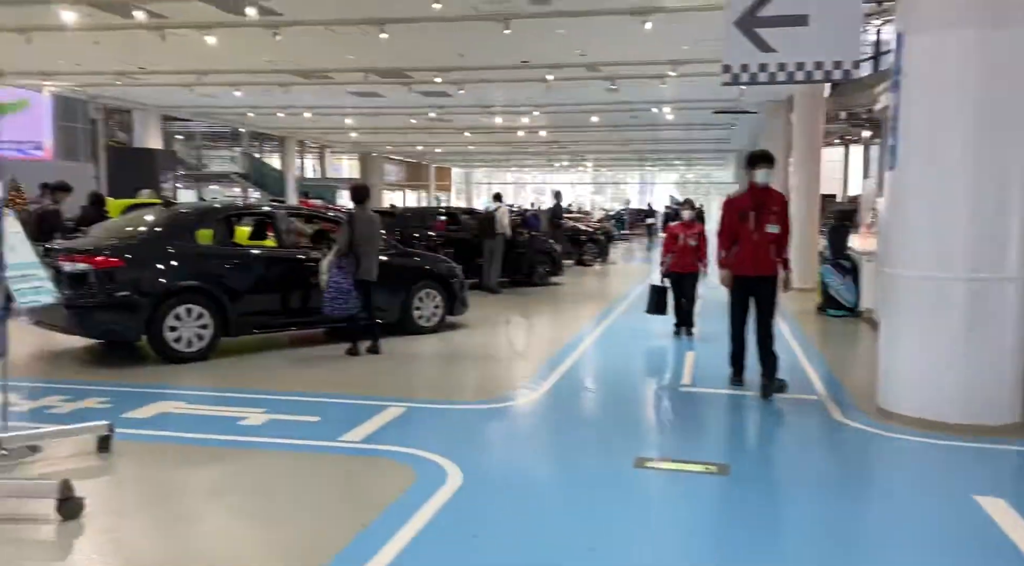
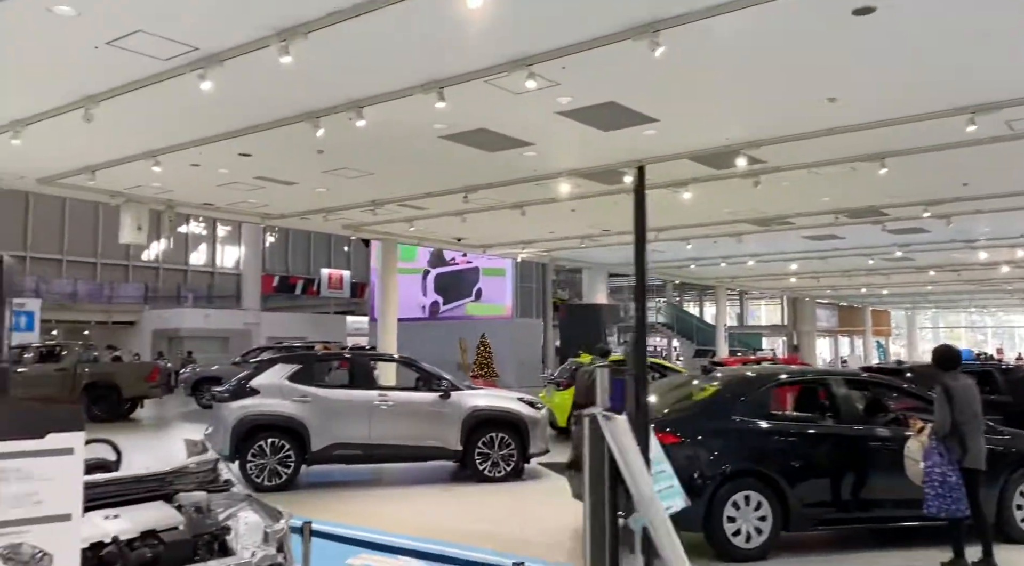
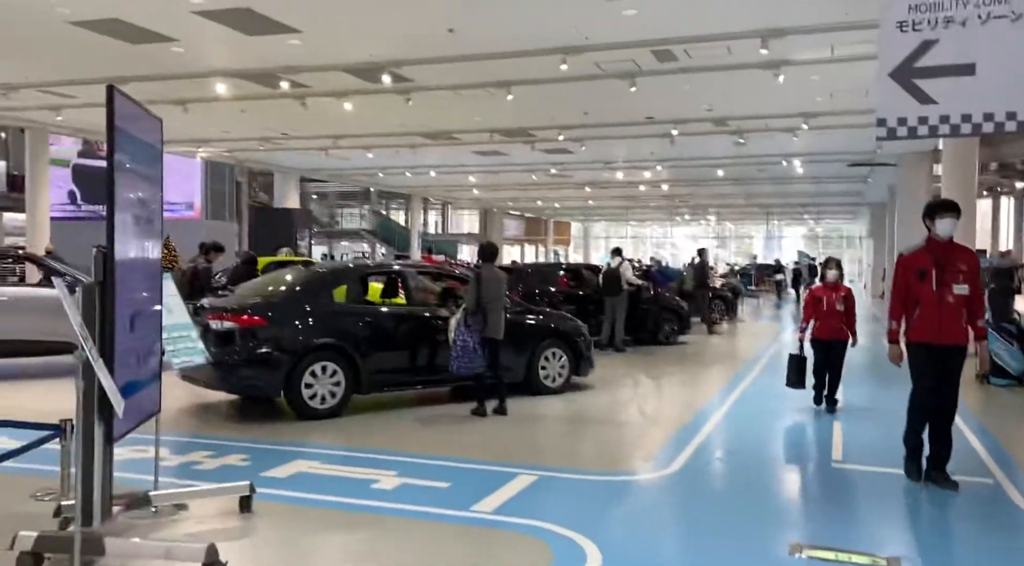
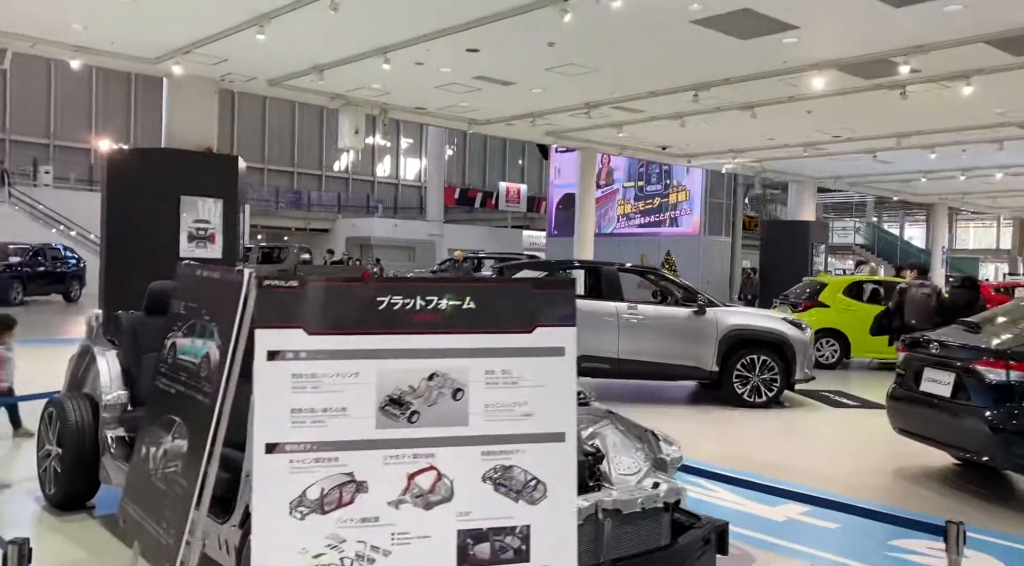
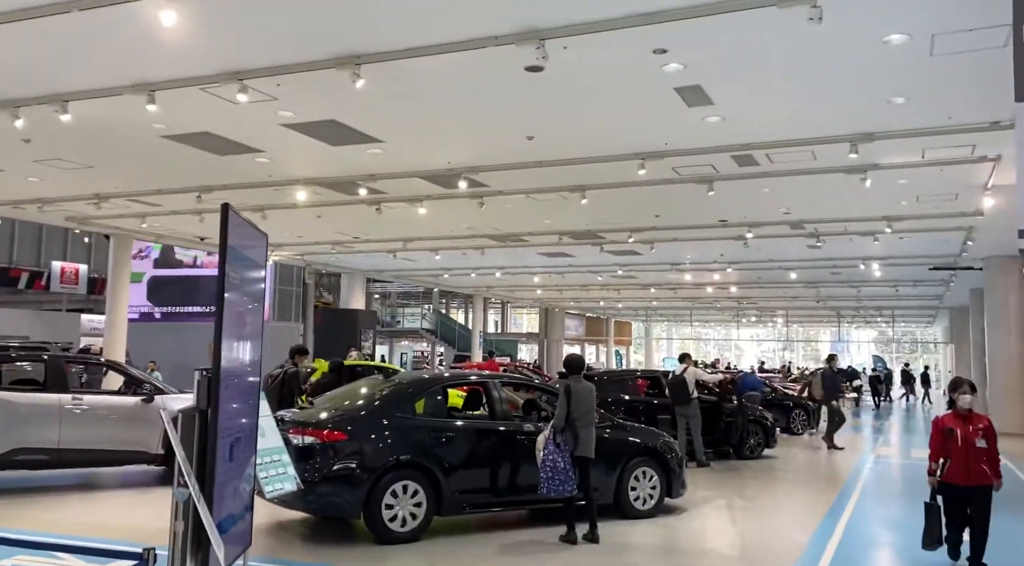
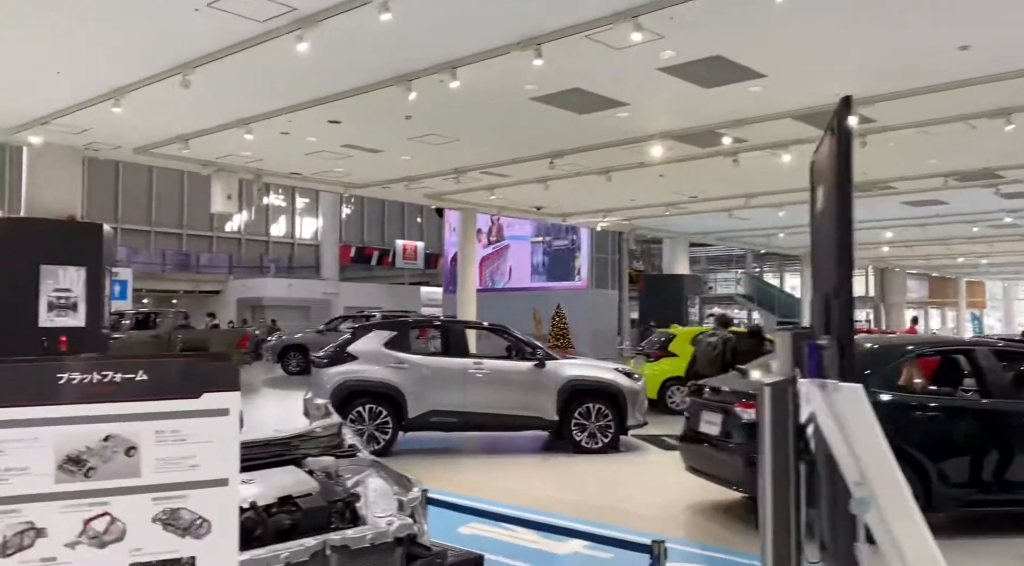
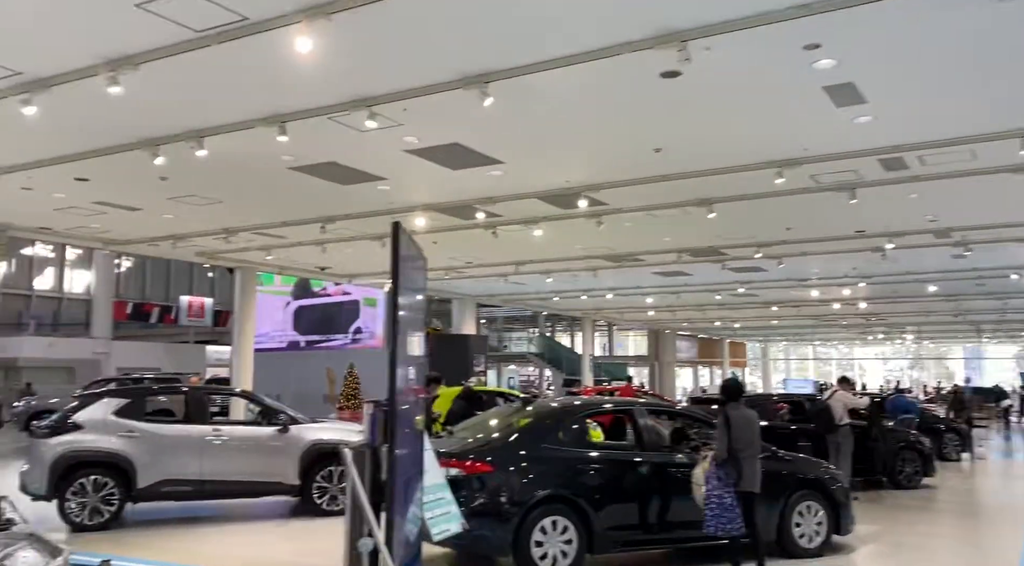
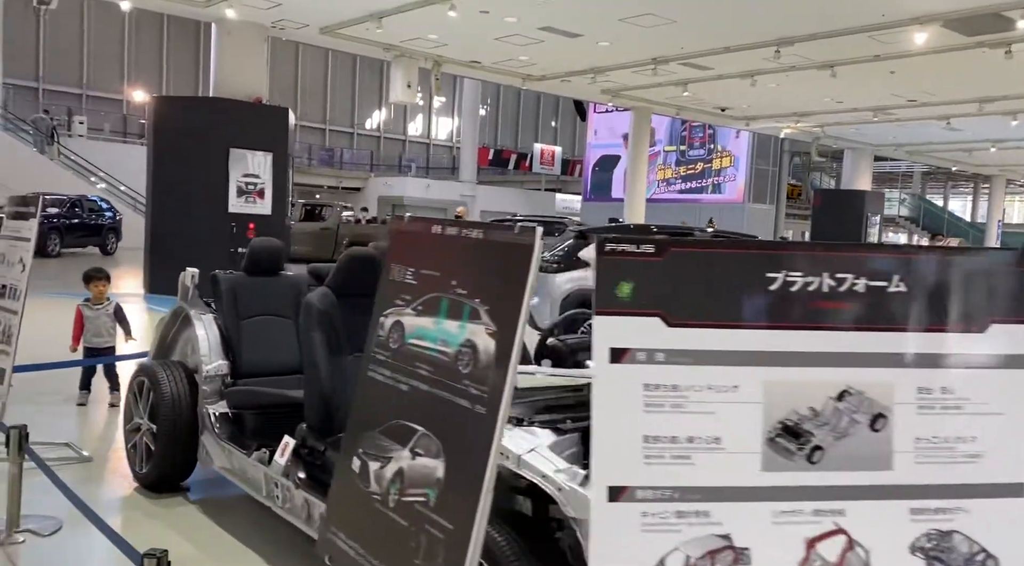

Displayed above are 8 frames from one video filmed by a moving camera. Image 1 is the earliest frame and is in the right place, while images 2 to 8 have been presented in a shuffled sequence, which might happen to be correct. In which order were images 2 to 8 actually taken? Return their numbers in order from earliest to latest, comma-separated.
3, 5, 7, 2, 6, 4, 8
